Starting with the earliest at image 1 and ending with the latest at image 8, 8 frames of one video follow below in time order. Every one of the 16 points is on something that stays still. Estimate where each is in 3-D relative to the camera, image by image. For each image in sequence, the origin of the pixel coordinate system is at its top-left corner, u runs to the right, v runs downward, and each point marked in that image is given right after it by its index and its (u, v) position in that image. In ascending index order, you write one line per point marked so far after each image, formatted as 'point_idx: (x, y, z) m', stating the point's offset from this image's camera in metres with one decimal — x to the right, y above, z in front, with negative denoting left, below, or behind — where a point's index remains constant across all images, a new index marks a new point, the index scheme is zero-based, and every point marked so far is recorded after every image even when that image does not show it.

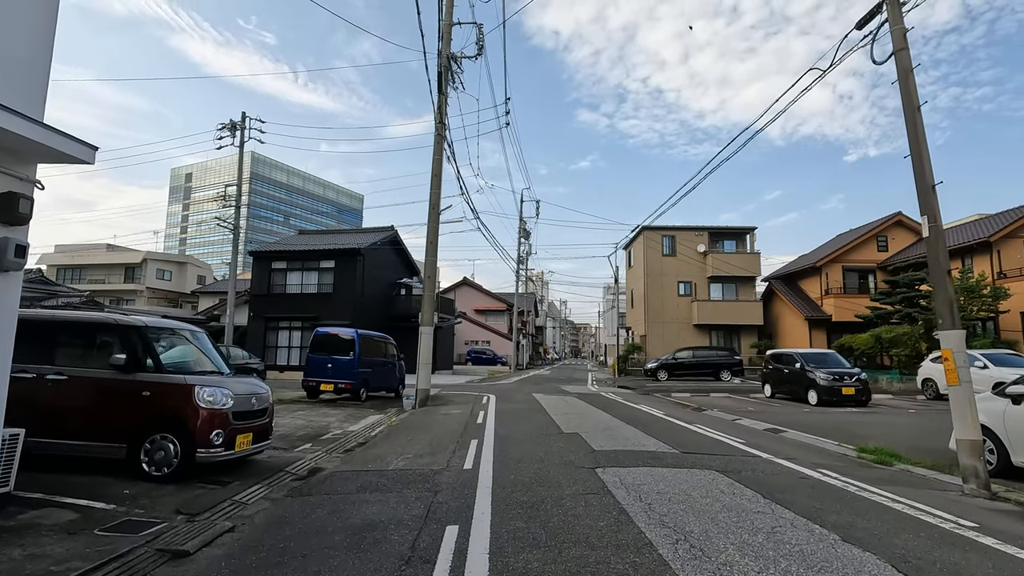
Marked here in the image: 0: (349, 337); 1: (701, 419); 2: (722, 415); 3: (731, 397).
0: (-3.9, -1.2, +12.8) m
1: (+4.0, -2.8, +11.4) m
2: (+4.9, -3.0, +12.5) m
3: (+7.0, -3.5, +17.0) m
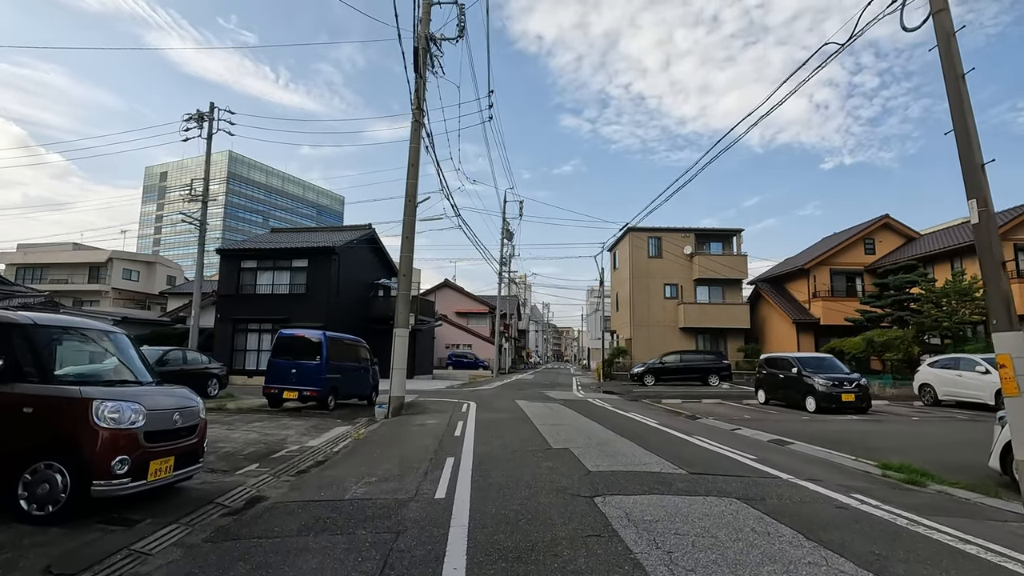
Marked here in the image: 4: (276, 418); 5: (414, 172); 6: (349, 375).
0: (-4.3, -1.1, +11.7) m
1: (+3.7, -2.8, +10.5) m
2: (+4.6, -3.0, +11.7) m
3: (+6.4, -3.5, +16.2) m
4: (-4.5, -2.5, +10.2) m
5: (-2.3, +2.7, +12.5) m
6: (-3.9, -2.1, +12.6) m
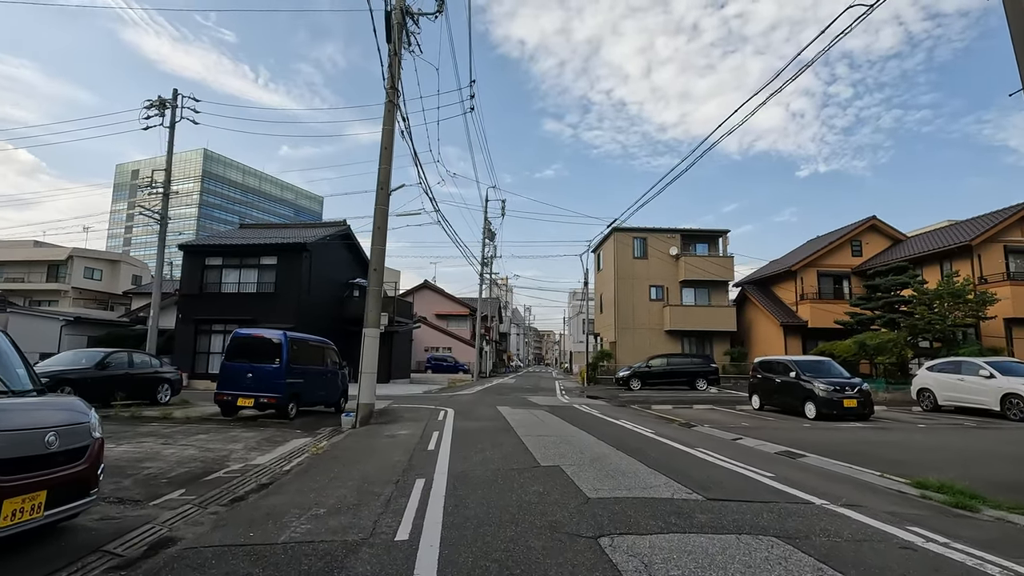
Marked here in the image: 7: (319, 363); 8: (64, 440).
0: (-4.7, -1.0, +10.5) m
1: (+3.3, -2.7, +9.6) m
2: (+4.2, -3.0, +10.8) m
3: (+5.9, -3.5, +15.4) m
4: (-4.9, -2.4, +9.0) m
5: (-2.7, +2.8, +11.4) m
6: (-4.3, -2.0, +11.5) m
7: (-4.3, -1.7, +11.9) m
8: (-3.1, -1.0, +3.7) m
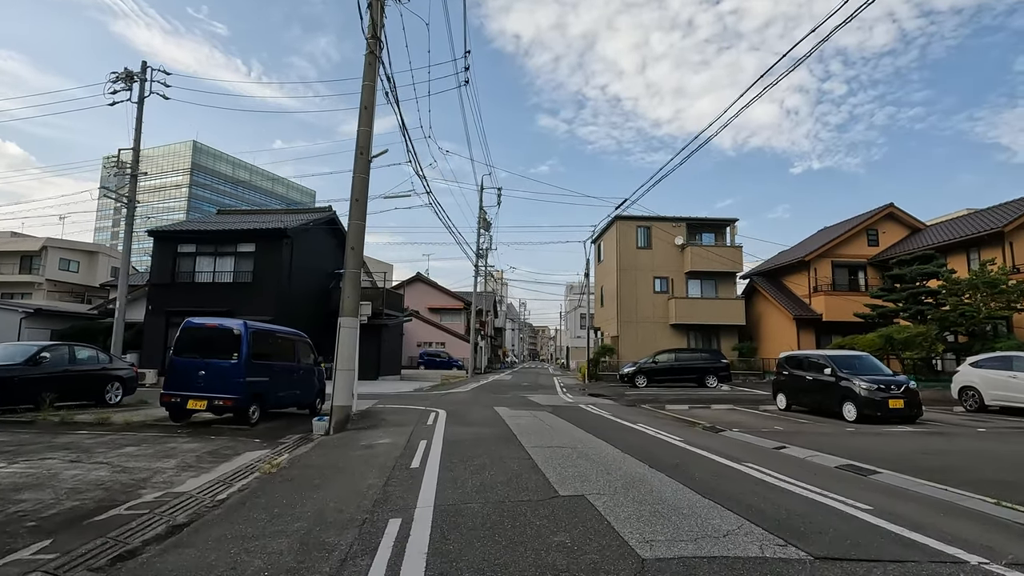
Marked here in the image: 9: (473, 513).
0: (-4.6, -0.7, +8.9) m
1: (+3.4, -2.4, +8.1) m
2: (+4.2, -2.7, +9.3) m
3: (+5.9, -3.2, +13.9) m
4: (-4.8, -2.1, +7.4) m
5: (-2.7, +3.1, +9.8) m
6: (-4.3, -1.7, +9.8) m
7: (-4.3, -1.4, +10.3) m
8: (-3.0, -0.8, +2.1) m
9: (-0.3, -1.7, +4.2) m
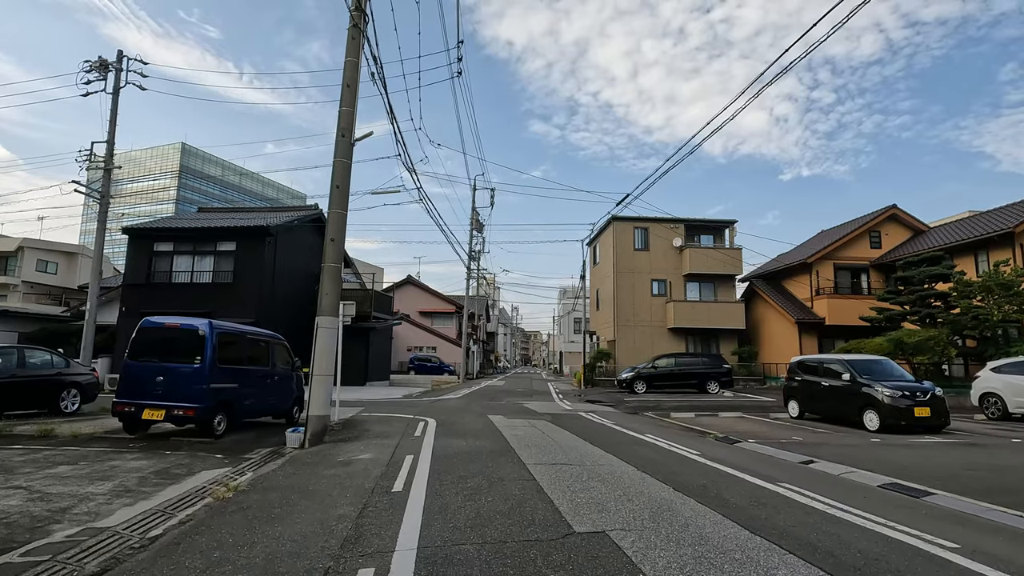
0: (-4.7, -0.7, +8.0) m
1: (+3.3, -2.4, +7.2) m
2: (+4.1, -2.6, +8.5) m
3: (+5.7, -3.2, +13.0) m
4: (-4.8, -2.0, +6.4) m
5: (-2.7, +3.2, +8.9) m
6: (-4.3, -1.7, +8.9) m
7: (-4.4, -1.3, +9.3) m
8: (-2.9, -0.7, +1.2) m
9: (-0.3, -1.6, +3.2) m
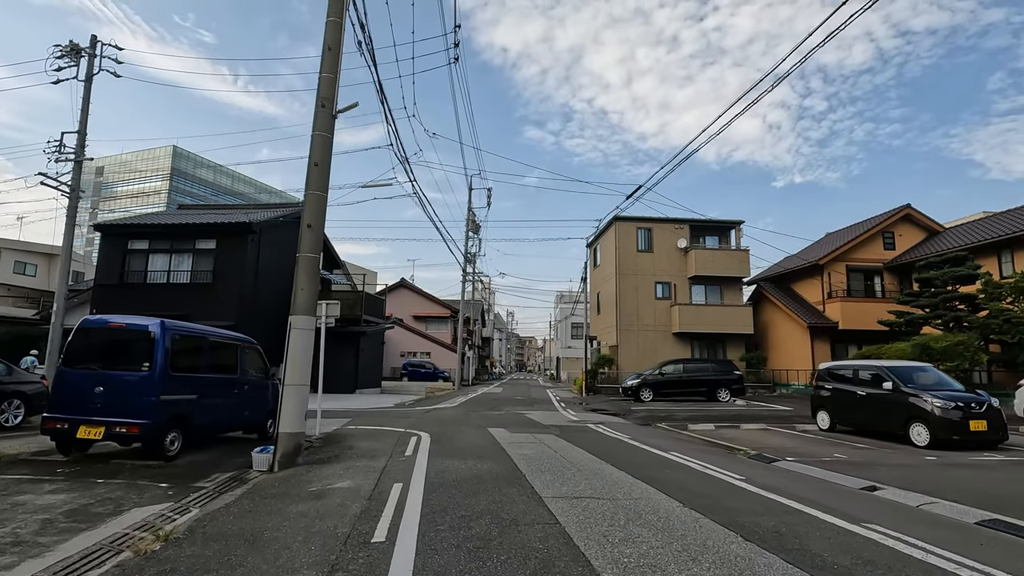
0: (-4.6, -0.6, +6.7) m
1: (+3.4, -2.3, +6.0) m
2: (+4.2, -2.5, +7.3) m
3: (+5.8, -3.2, +11.9) m
4: (-4.7, -1.9, +5.2) m
5: (-2.6, +3.2, +7.7) m
6: (-4.2, -1.6, +7.6) m
7: (-4.3, -1.3, +8.0) m
8: (-2.8, -0.5, -0.1) m
9: (-0.1, -1.5, +2.0) m
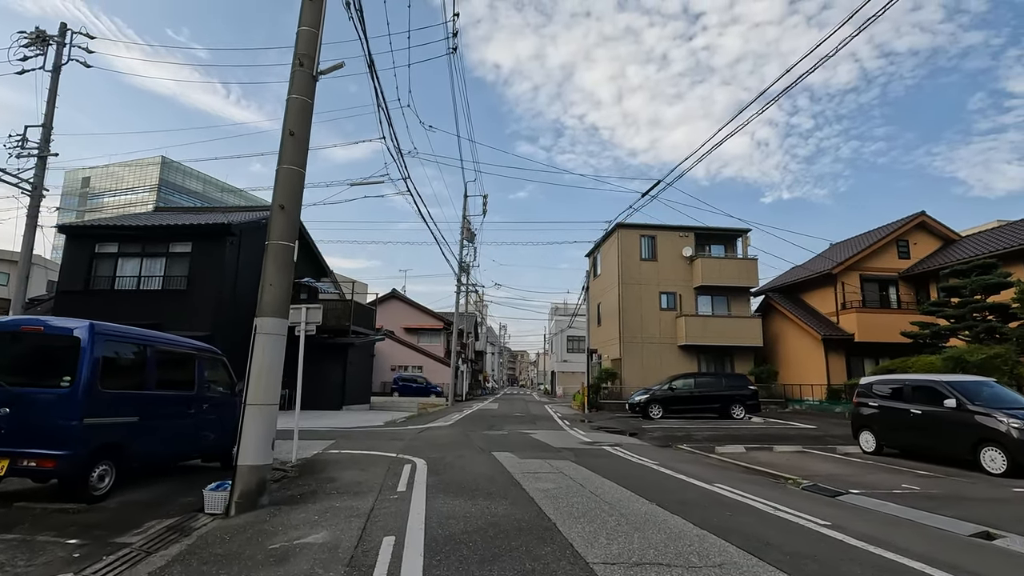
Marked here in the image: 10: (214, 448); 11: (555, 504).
0: (-4.4, -0.5, +5.3) m
1: (+3.7, -2.2, +4.7) m
2: (+4.4, -2.5, +6.0) m
3: (+5.9, -3.3, +10.6) m
4: (-4.5, -1.8, +3.7) m
5: (-2.4, +3.3, +6.4) m
6: (-4.0, -1.5, +6.2) m
7: (-4.1, -1.2, +6.6) m
8: (-2.4, -0.3, -1.4) m
9: (+0.2, -1.3, +0.7) m
10: (-3.9, -2.2, +7.2) m
11: (+0.4, -2.1, +5.3) m
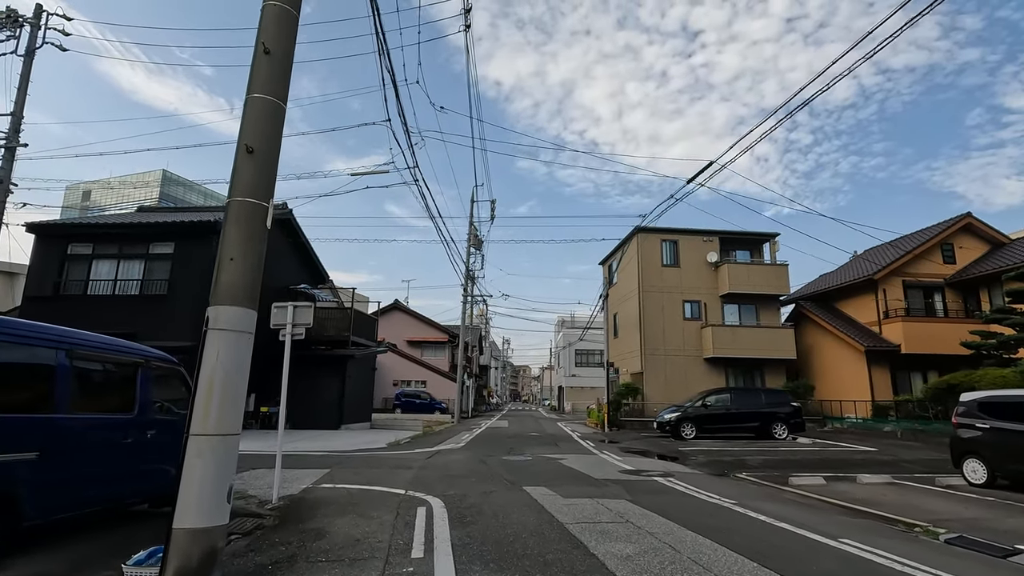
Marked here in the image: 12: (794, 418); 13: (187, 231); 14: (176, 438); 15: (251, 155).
0: (-3.9, -0.3, +3.6) m
1: (+4.2, -2.0, +2.9) m
2: (+4.9, -2.4, +4.2) m
3: (+6.4, -3.2, +8.7) m
4: (-4.0, -1.6, +1.9) m
5: (-1.9, +3.4, +4.8) m
6: (-3.5, -1.4, +4.4) m
7: (-3.6, -1.1, +4.9) m
8: (-1.9, +0.1, -3.2) m
9: (+0.7, -1.0, -1.1) m
10: (-3.4, -2.0, +5.4) m
11: (+0.9, -2.0, +3.5) m
12: (+9.1, -4.2, +17.1) m
13: (-9.1, +1.6, +15.0) m
14: (-3.5, -1.6, +5.6) m
15: (-2.0, +1.0, +4.1) m
